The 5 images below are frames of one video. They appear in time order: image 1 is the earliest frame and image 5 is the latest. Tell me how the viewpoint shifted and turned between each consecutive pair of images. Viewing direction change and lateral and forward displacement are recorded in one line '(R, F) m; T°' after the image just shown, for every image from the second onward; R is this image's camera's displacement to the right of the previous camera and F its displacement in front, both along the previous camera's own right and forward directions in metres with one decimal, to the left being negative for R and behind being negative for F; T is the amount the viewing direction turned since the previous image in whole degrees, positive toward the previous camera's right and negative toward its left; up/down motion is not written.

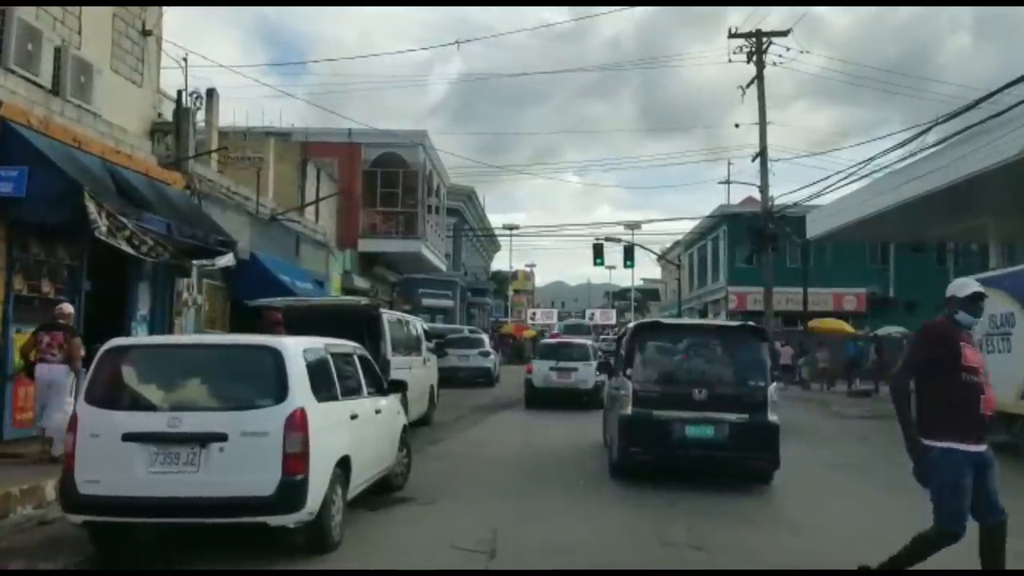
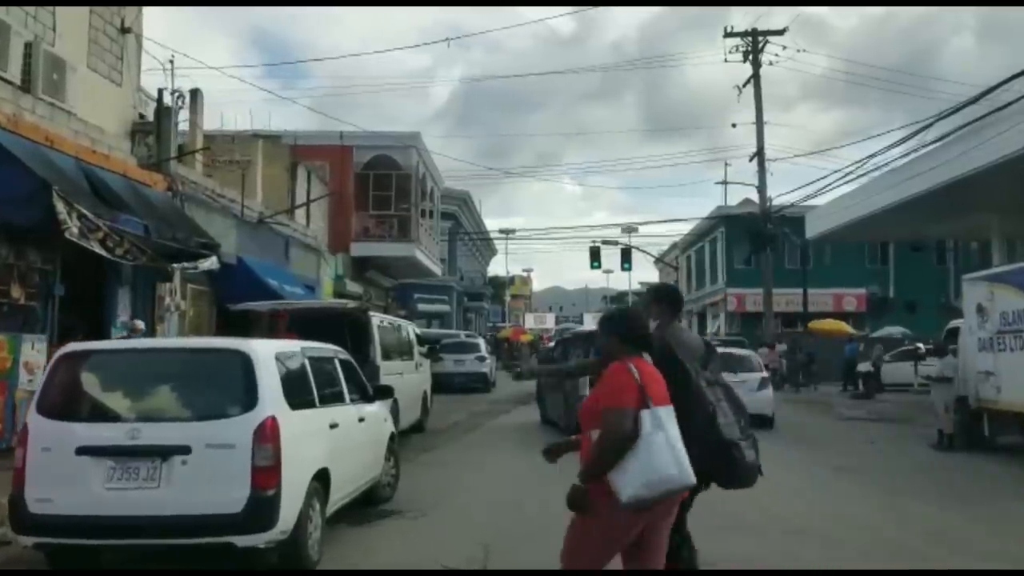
(+0.1, +0.6) m; 0°
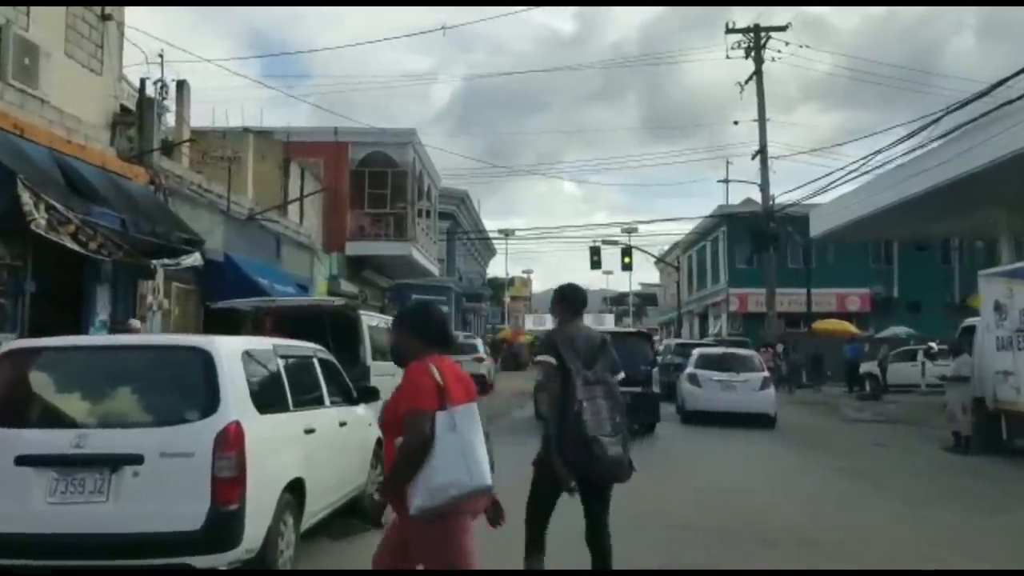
(0.0, +0.7) m; 0°
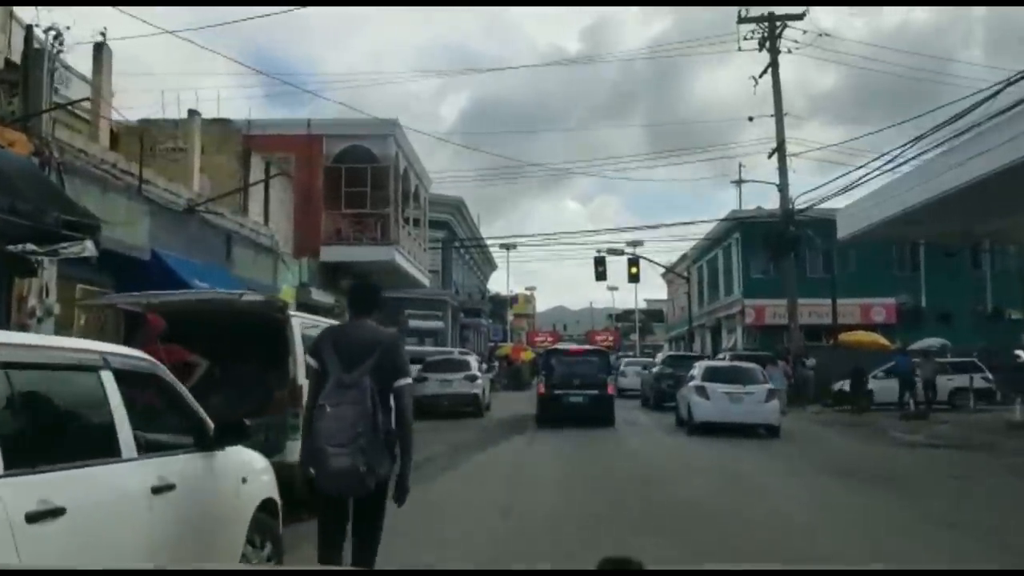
(+0.2, +3.6) m; 0°
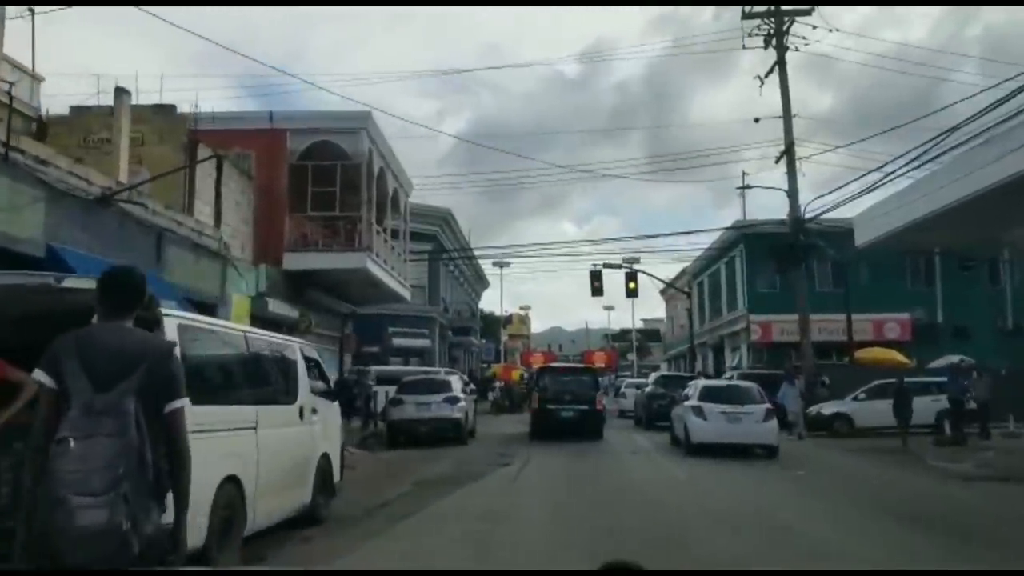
(+0.2, +3.1) m; 0°
